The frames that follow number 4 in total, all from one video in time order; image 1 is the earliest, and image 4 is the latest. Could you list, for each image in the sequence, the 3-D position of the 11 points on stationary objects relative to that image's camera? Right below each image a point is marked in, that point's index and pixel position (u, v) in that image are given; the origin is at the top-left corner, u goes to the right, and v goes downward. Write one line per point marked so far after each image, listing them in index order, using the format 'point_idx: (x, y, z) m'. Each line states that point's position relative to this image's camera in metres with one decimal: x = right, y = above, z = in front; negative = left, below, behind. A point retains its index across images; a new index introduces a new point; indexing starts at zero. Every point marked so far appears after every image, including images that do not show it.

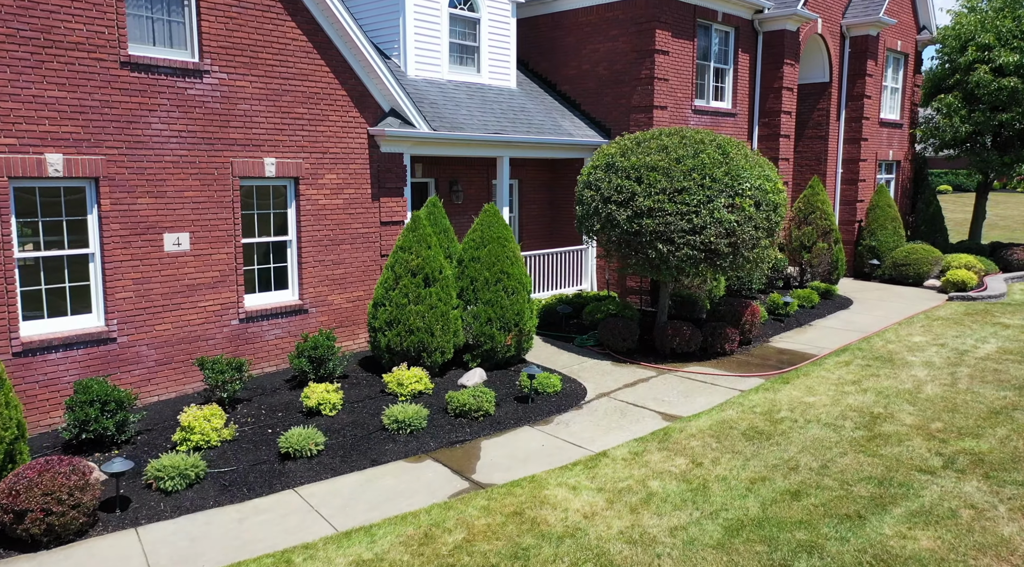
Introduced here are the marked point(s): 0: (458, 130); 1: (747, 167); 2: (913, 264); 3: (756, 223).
0: (-0.8, +2.3, +11.7) m
1: (+3.2, +1.6, +10.7) m
2: (+9.2, +0.4, +17.8) m
3: (+3.3, +0.8, +10.5) m
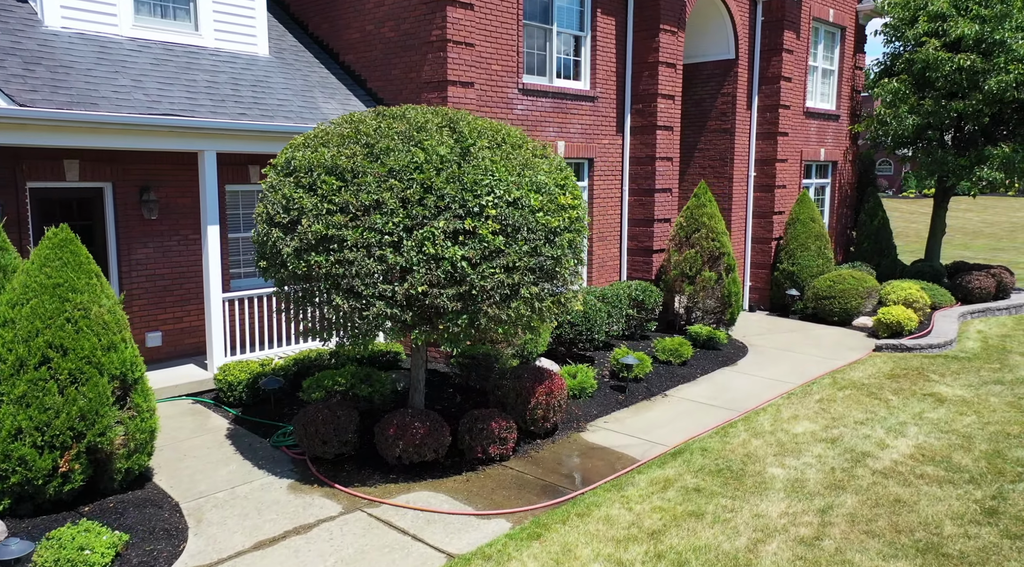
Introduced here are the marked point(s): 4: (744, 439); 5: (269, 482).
0: (-4.1, +1.7, +7.6) m
1: (-0.1, +1.0, +6.6) m
2: (+5.8, -0.2, +13.8) m
3: (-0.1, +0.2, +6.4) m
4: (+2.4, -1.6, +8.1) m
5: (-2.1, -1.8, +6.9) m
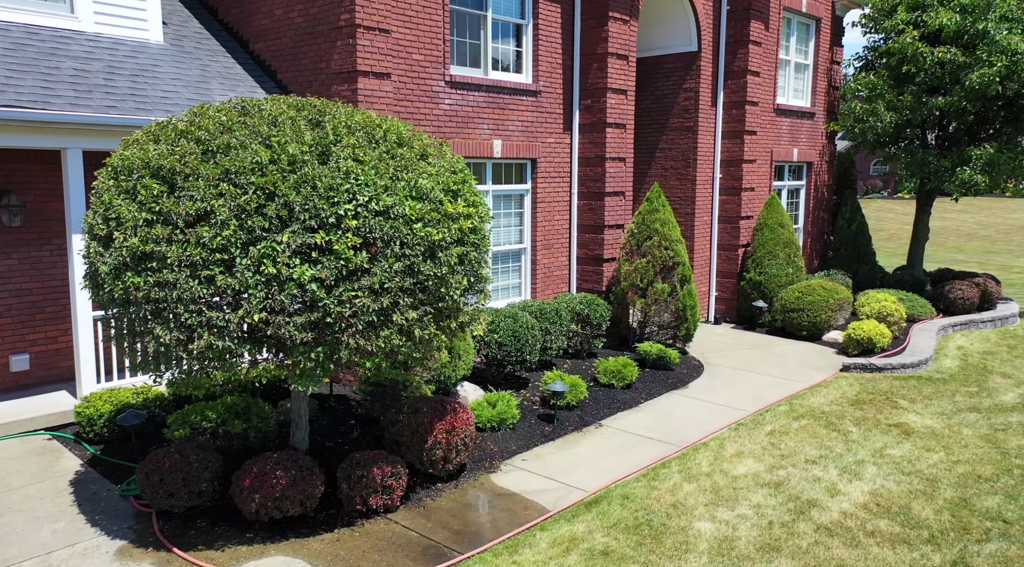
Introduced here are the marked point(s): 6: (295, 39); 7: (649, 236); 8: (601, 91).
0: (-5.1, +1.5, +6.5) m
1: (-1.1, +0.8, +5.5) m
2: (+4.8, -0.4, +12.7) m
3: (-1.0, 0.0, +5.4) m
4: (+1.5, -1.8, +7.1) m
5: (-3.1, -1.9, +5.9) m
6: (-2.7, +3.0, +9.5) m
7: (+2.0, +0.7, +11.3) m
8: (+1.3, +2.8, +11.4) m
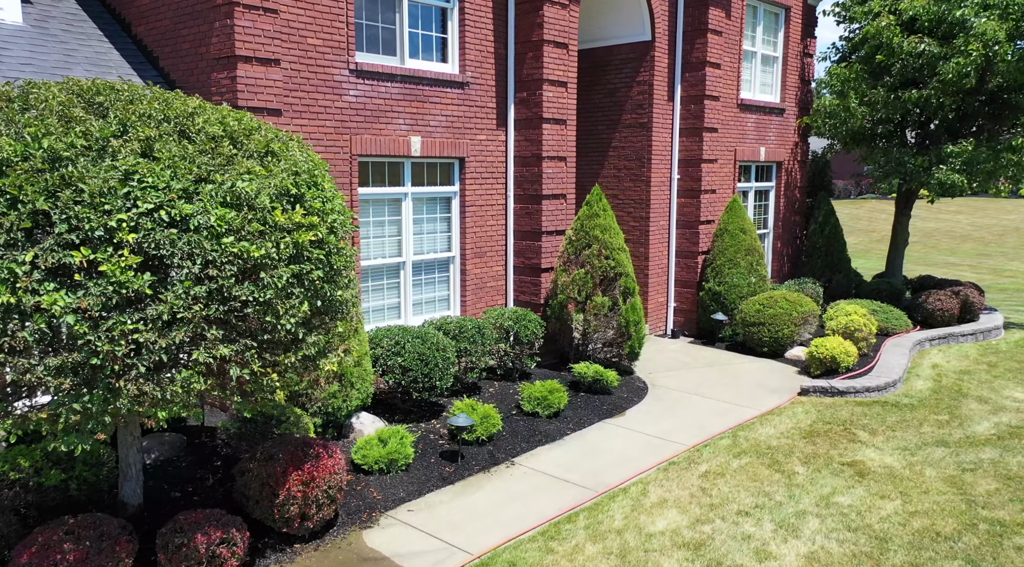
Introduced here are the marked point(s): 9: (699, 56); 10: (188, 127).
0: (-6.0, +1.4, +5.4) m
1: (-2.1, +0.6, +4.4) m
2: (+3.8, -0.6, +11.6) m
3: (-2.0, -0.2, +4.2) m
4: (+0.5, -2.0, +5.9) m
5: (-4.1, -2.1, +4.7) m
6: (-3.6, +2.8, +8.4) m
7: (+1.0, +0.5, +10.2) m
8: (+0.3, +2.7, +10.3) m
9: (+3.0, +3.6, +12.4) m
10: (-2.0, +1.0, +4.9) m
